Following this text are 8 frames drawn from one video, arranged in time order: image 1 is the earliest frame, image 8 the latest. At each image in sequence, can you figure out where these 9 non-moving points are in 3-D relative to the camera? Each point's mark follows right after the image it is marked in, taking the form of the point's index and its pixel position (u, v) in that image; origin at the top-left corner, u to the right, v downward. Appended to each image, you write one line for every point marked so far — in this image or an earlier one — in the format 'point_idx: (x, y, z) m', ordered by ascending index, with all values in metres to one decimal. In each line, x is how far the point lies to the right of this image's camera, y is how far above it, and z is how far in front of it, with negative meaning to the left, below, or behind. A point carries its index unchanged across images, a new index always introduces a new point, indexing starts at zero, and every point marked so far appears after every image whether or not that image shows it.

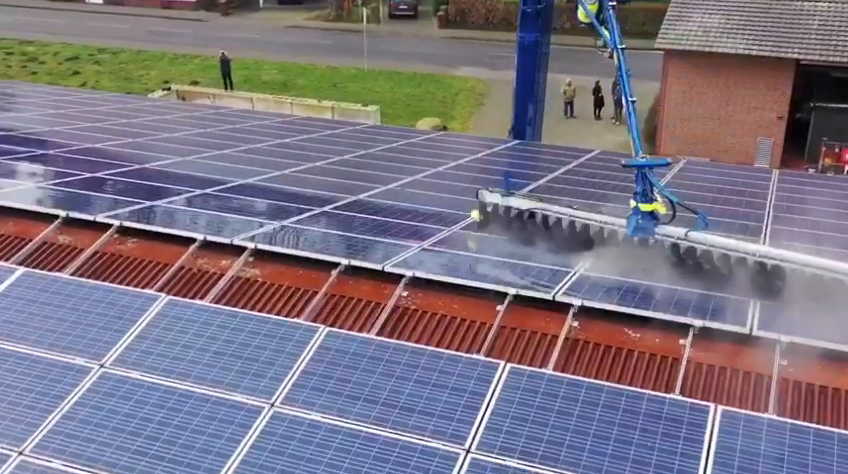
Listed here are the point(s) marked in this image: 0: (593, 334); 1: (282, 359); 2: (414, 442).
0: (+2.0, -1.1, +9.9) m
1: (-1.6, -1.4, +9.8) m
2: (-0.1, -2.1, +8.6) m
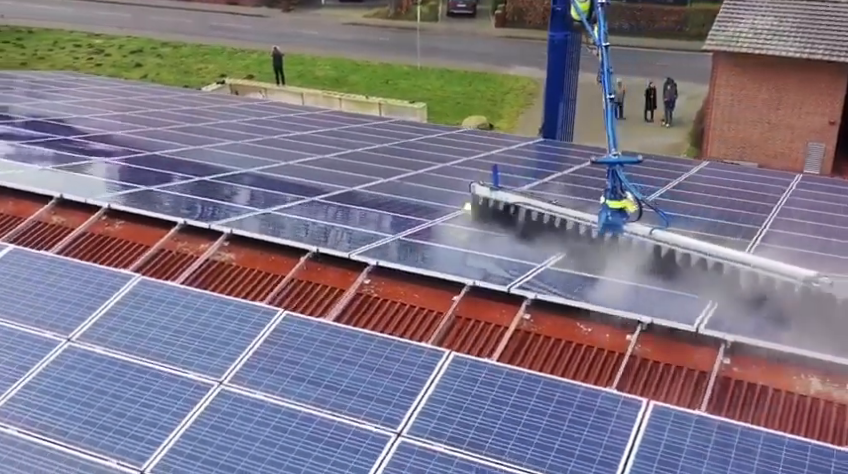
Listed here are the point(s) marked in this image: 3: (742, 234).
0: (+1.4, -1.1, +10.0) m
1: (-2.2, -1.2, +10.1) m
2: (-0.8, -1.9, +8.8) m
3: (+5.4, 0.0, +14.8) m
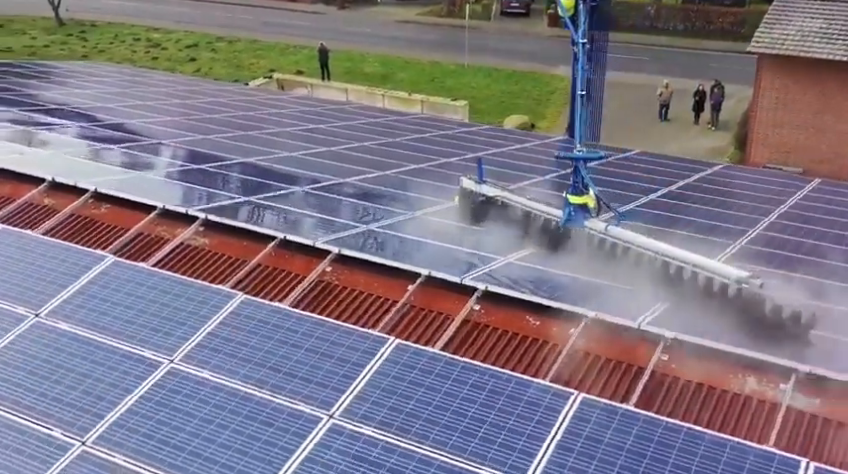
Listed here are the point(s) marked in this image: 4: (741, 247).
0: (+0.8, -1.0, +10.1) m
1: (-2.8, -1.0, +10.4) m
2: (-1.5, -1.8, +9.1) m
3: (+5.1, 0.0, +14.6) m
4: (+5.0, -0.2, +13.8) m
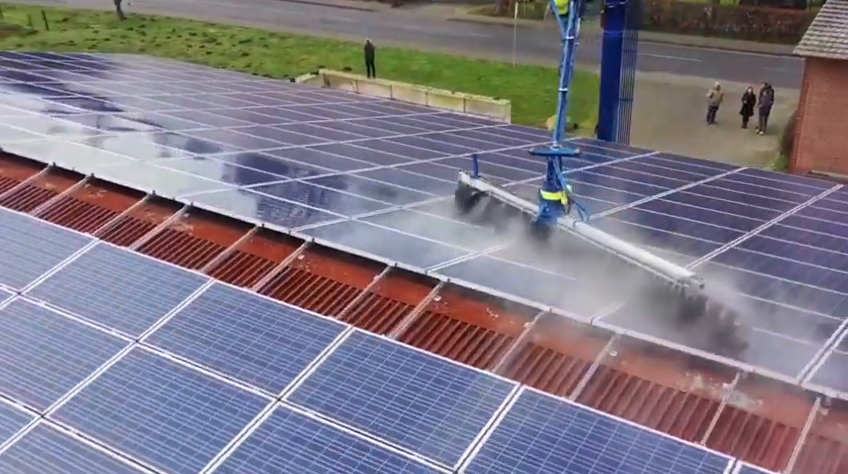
0: (+0.3, -0.9, +10.2) m
1: (-3.3, -0.8, +10.7) m
2: (-2.0, -1.6, +9.3) m
3: (+4.9, 0.0, +14.5) m
4: (+4.8, -0.2, +13.6) m
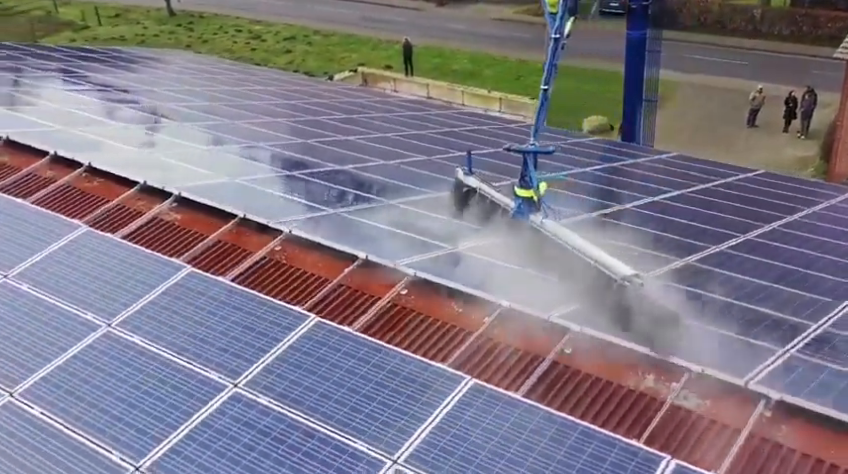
0: (-0.1, -0.8, +10.3) m
1: (-3.6, -0.7, +11.0) m
2: (-2.5, -1.5, +9.5) m
3: (+4.7, -0.1, +14.3) m
4: (+4.5, -0.3, +13.5) m
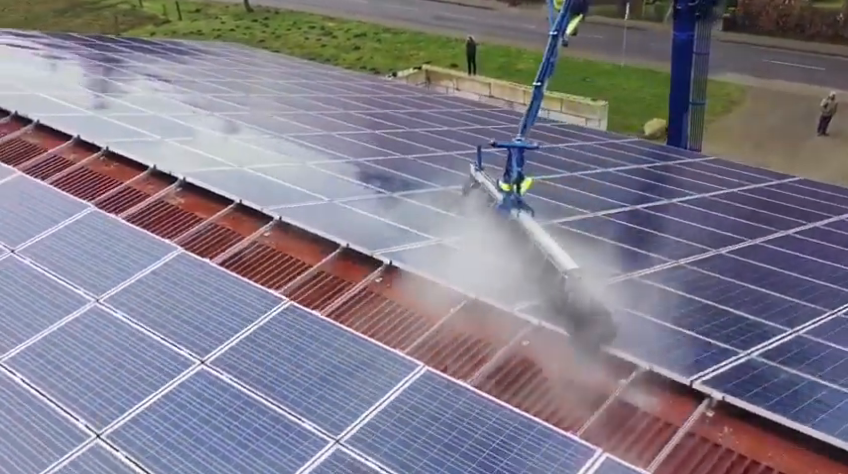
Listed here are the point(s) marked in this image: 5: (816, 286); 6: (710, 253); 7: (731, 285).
0: (-0.4, -0.7, +10.4) m
1: (-3.9, -0.4, +11.4) m
2: (-2.9, -1.3, +9.9) m
3: (+4.7, -0.1, +14.1) m
4: (+4.5, -0.3, +13.3) m
5: (+5.6, -0.7, +12.3) m
6: (+4.5, -0.2, +13.5) m
7: (+4.2, -0.7, +11.7) m
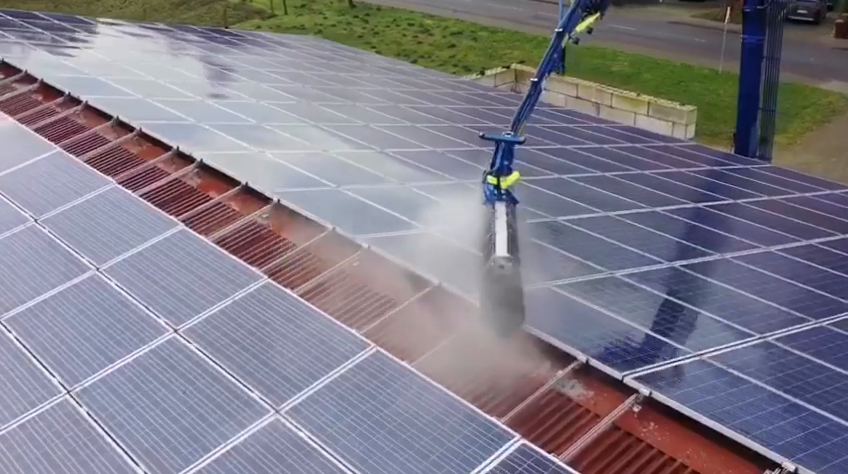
0: (-0.7, -0.5, +10.7) m
1: (-4.1, -0.1, +12.1) m
2: (-3.3, -1.0, +10.4) m
3: (+4.8, -0.2, +13.8) m
4: (+4.4, -0.4, +13.0) m
5: (+5.4, -0.8, +11.9) m
6: (+4.5, -0.3, +13.3) m
7: (+4.0, -0.7, +11.5) m
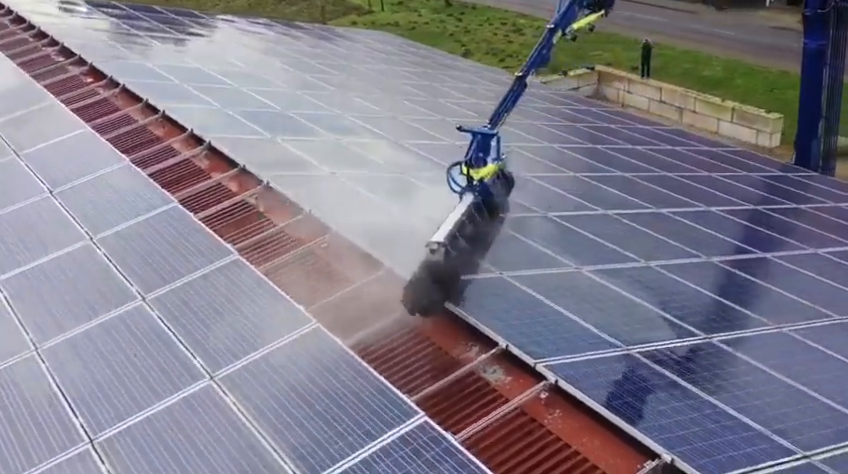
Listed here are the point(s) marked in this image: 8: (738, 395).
0: (-1.2, -0.3, +11.1) m
1: (-4.4, +0.3, +12.8) m
2: (-3.8, -0.6, +11.1) m
3: (+4.6, -0.2, +13.6) m
4: (+4.2, -0.4, +12.9) m
5: (+5.0, -0.9, +11.7) m
6: (+4.2, -0.3, +13.1) m
7: (+3.5, -0.7, +11.4) m
8: (+3.1, -1.6, +8.5) m
